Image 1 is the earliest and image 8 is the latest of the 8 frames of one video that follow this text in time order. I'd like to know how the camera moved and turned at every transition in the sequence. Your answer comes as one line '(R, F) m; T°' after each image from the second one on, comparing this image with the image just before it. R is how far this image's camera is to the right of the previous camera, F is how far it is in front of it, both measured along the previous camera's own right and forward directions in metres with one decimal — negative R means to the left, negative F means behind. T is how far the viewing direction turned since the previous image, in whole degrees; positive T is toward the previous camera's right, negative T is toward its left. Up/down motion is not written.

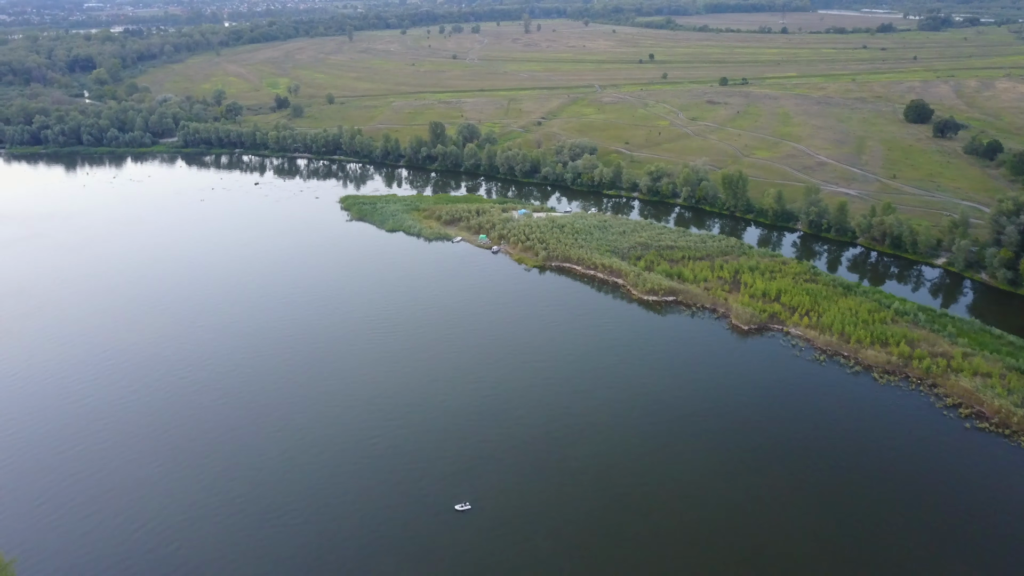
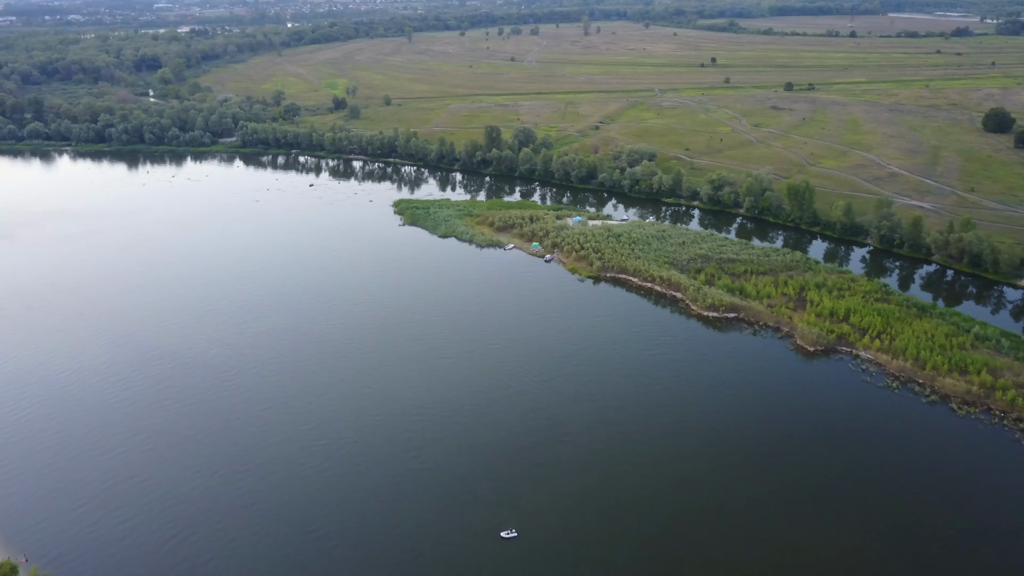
(-0.1, +1.5) m; -4°
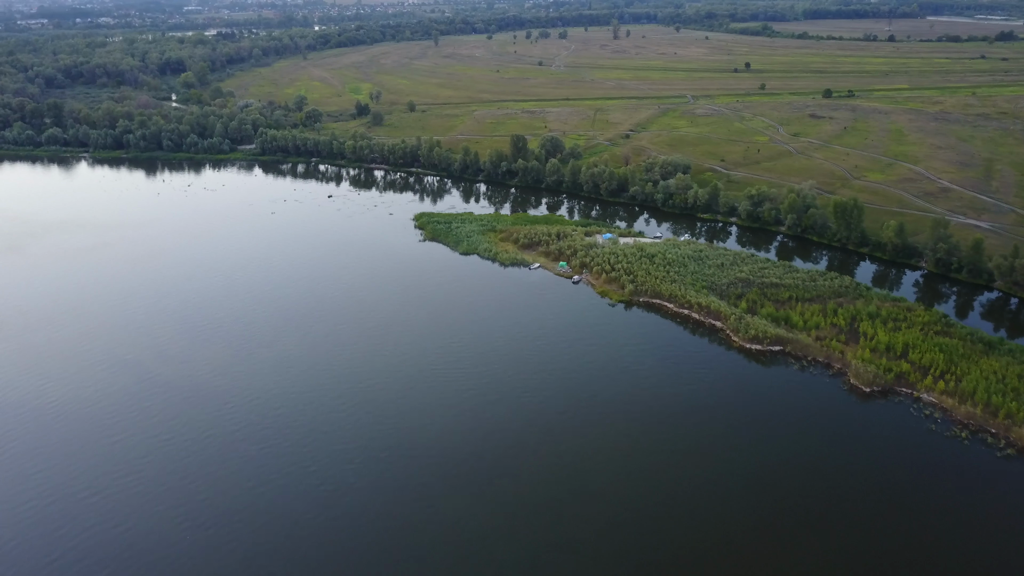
(0.0, +3.4) m; -2°
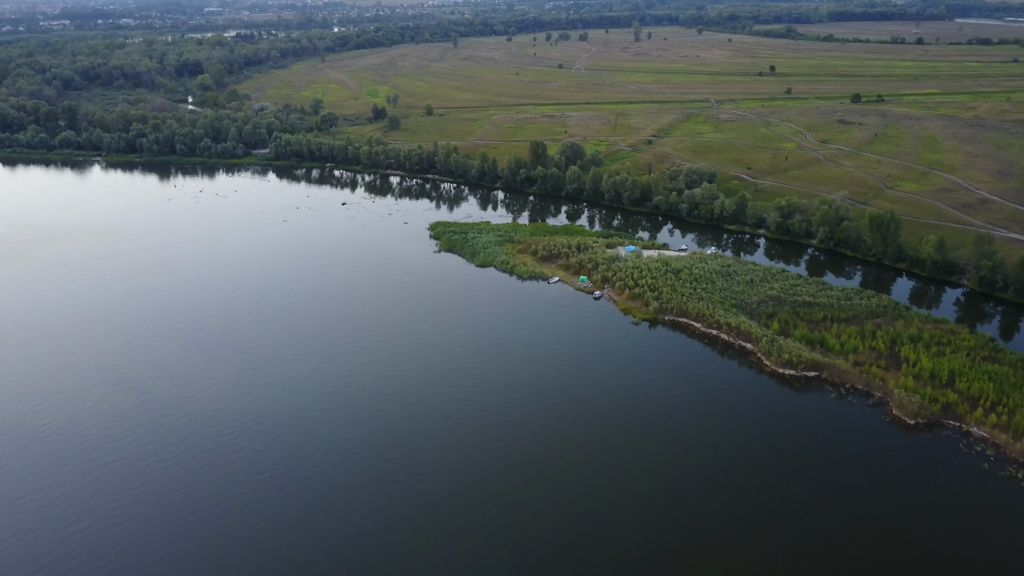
(-0.1, +2.3) m; -1°
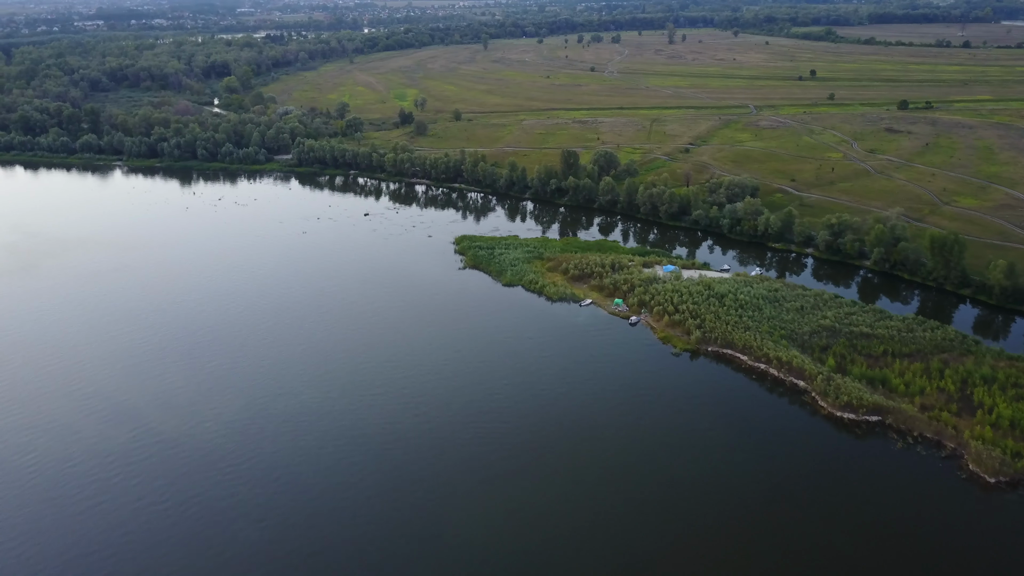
(-0.1, +3.5) m; -2°
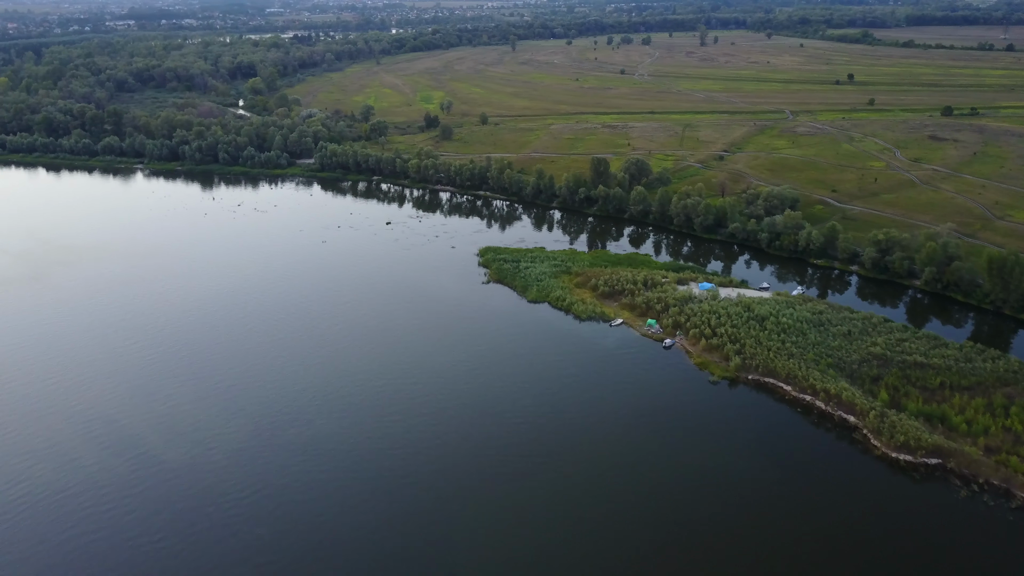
(-0.1, +2.6) m; -2°
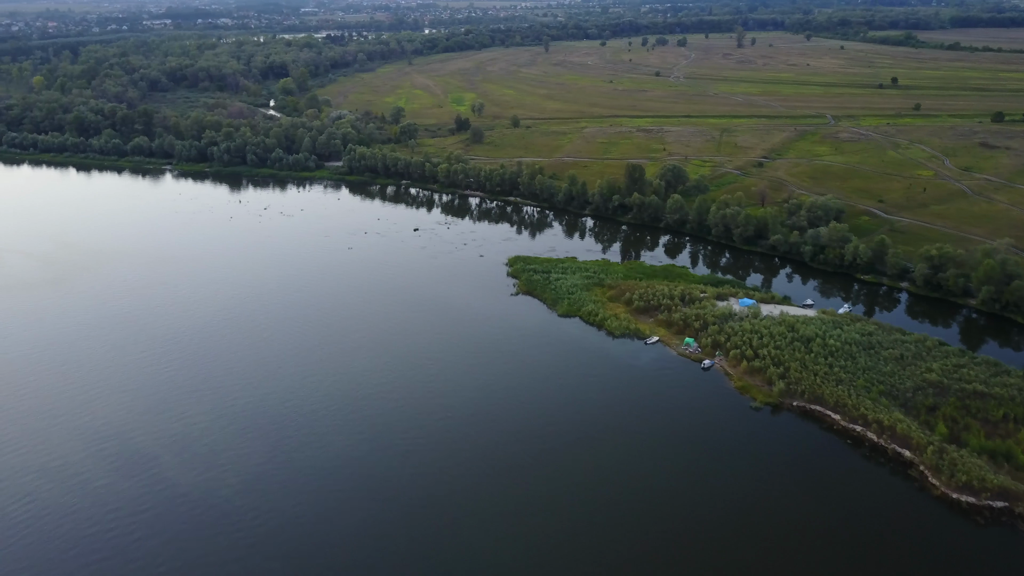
(-0.1, +2.1) m; -2°
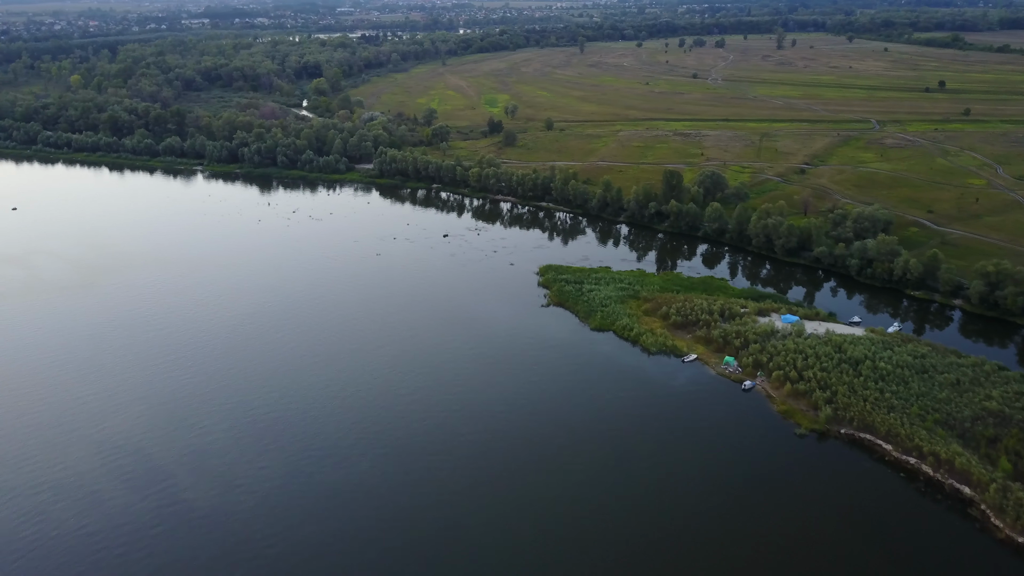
(0.0, +1.8) m; -2°
